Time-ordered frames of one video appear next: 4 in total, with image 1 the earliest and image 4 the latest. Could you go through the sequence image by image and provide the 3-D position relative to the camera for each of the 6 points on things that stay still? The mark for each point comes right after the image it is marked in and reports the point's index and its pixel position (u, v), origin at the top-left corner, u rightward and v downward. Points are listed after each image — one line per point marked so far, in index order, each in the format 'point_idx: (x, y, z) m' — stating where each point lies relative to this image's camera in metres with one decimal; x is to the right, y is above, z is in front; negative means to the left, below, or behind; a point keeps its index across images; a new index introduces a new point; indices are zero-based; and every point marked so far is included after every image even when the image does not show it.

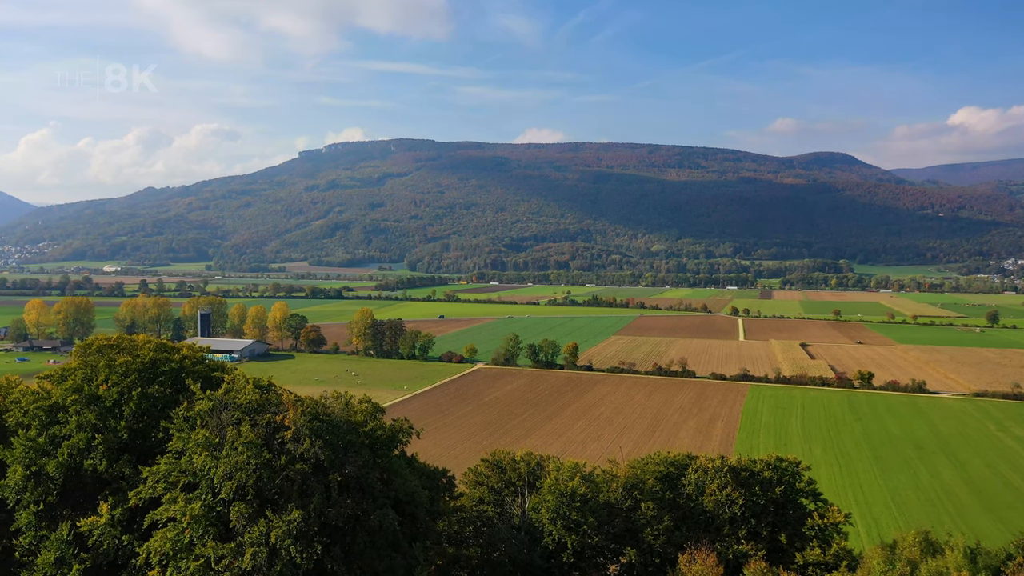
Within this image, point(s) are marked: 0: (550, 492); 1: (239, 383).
0: (+1.3, -6.8, +19.4) m
1: (-7.0, -2.4, +14.6) m
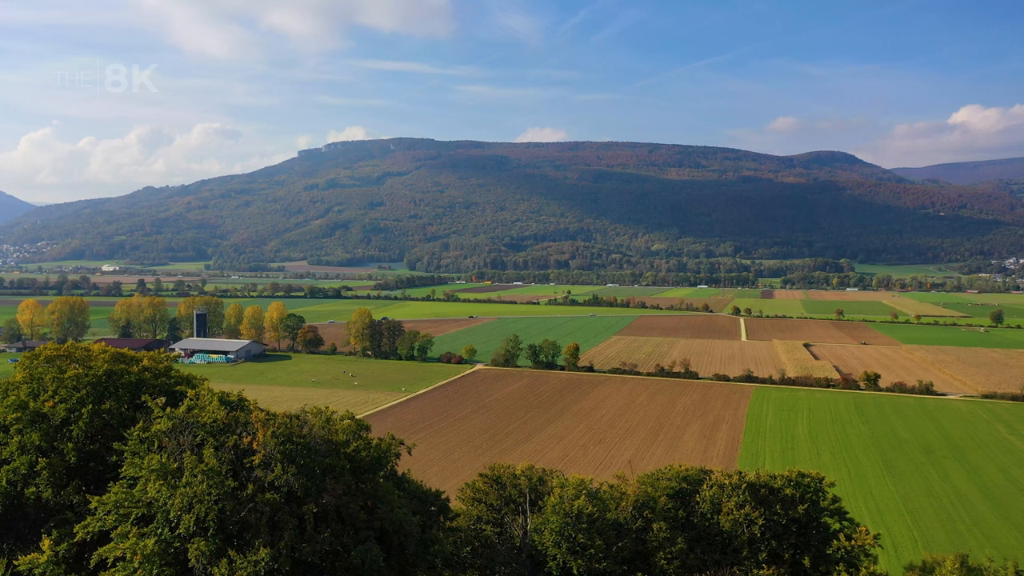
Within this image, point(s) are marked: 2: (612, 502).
0: (+1.3, -6.9, +17.8) m
1: (-7.0, -2.5, +13.0) m
2: (+3.3, -7.1, +19.3) m
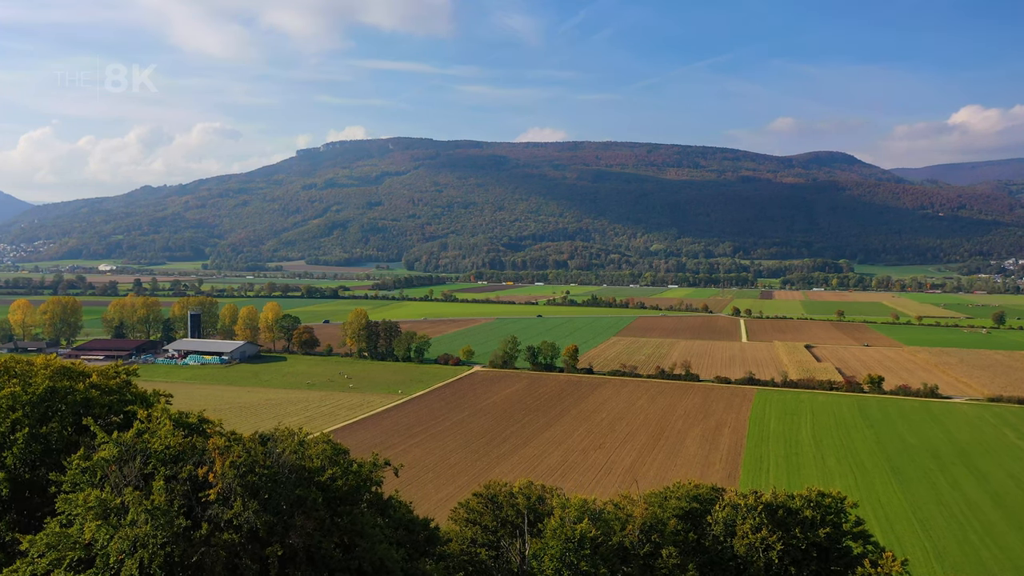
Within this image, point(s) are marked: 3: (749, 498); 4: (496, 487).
0: (+1.2, -7.0, +16.3) m
1: (-7.1, -2.6, +11.5) m
2: (+3.2, -7.3, +17.8) m
3: (+7.6, -6.7, +18.5) m
4: (-0.5, -6.6, +19.2) m
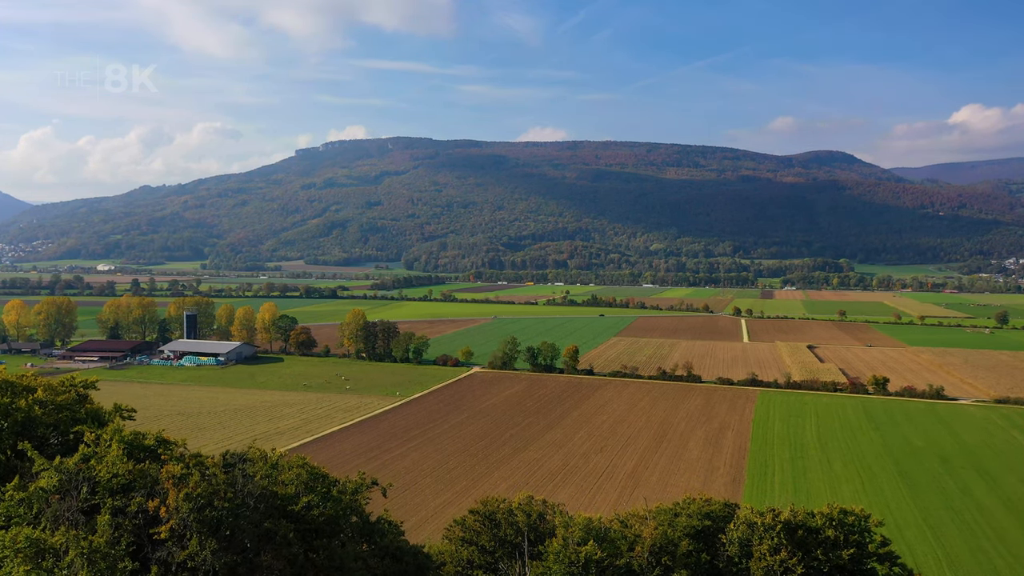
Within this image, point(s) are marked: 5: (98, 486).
0: (+1.2, -7.1, +15.0) m
1: (-7.1, -2.7, +10.2) m
2: (+3.2, -7.3, +16.5) m
3: (+7.6, -6.8, +17.3) m
4: (-0.5, -6.7, +17.9) m
5: (-6.5, -3.1, +9.1) m
